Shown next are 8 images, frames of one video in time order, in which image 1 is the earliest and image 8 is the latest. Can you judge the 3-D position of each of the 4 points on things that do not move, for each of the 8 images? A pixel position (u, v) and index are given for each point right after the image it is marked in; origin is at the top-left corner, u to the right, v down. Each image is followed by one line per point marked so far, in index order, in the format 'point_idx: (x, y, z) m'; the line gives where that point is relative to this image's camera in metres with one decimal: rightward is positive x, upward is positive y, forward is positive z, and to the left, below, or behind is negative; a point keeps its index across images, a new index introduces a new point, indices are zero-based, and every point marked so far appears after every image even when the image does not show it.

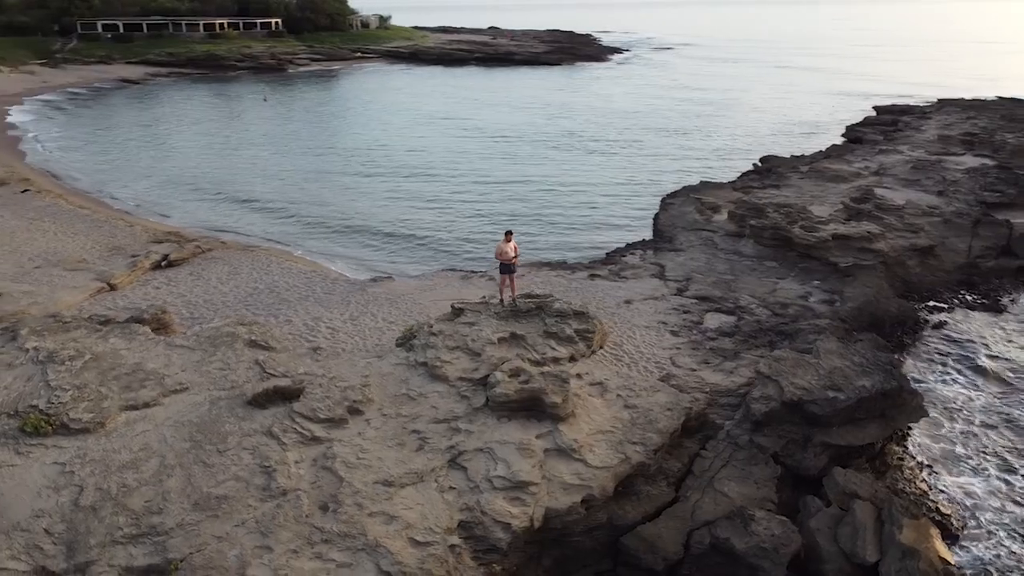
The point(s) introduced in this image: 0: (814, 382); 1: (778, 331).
0: (+4.2, -1.3, +11.7) m
1: (+4.9, -0.8, +15.7) m
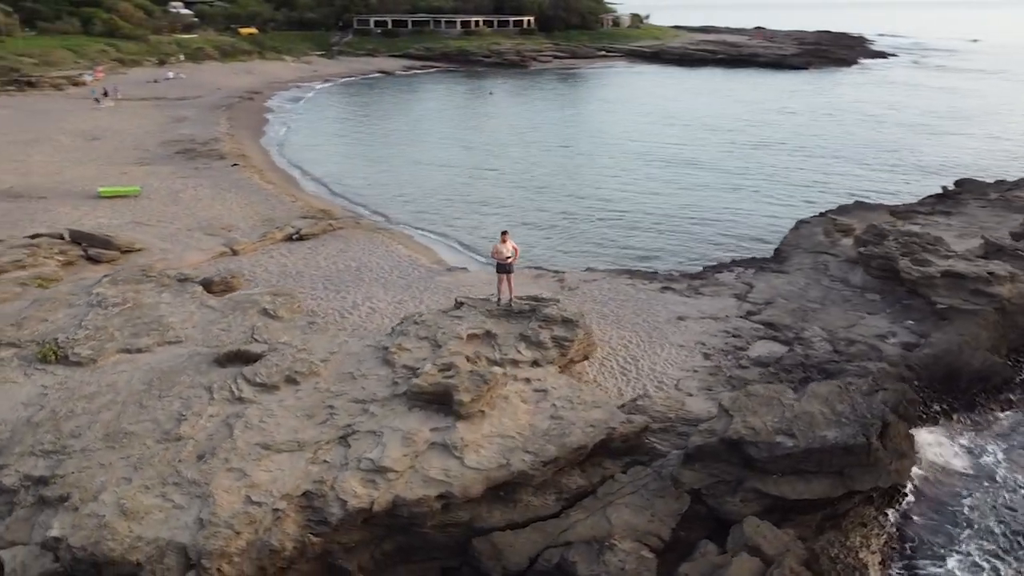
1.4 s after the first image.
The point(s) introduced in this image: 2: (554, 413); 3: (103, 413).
0: (+3.3, -1.8, +10.8) m
1: (+5.3, -1.4, +14.4) m
2: (+0.6, -1.7, +11.0) m
3: (-5.1, -1.6, +10.3) m
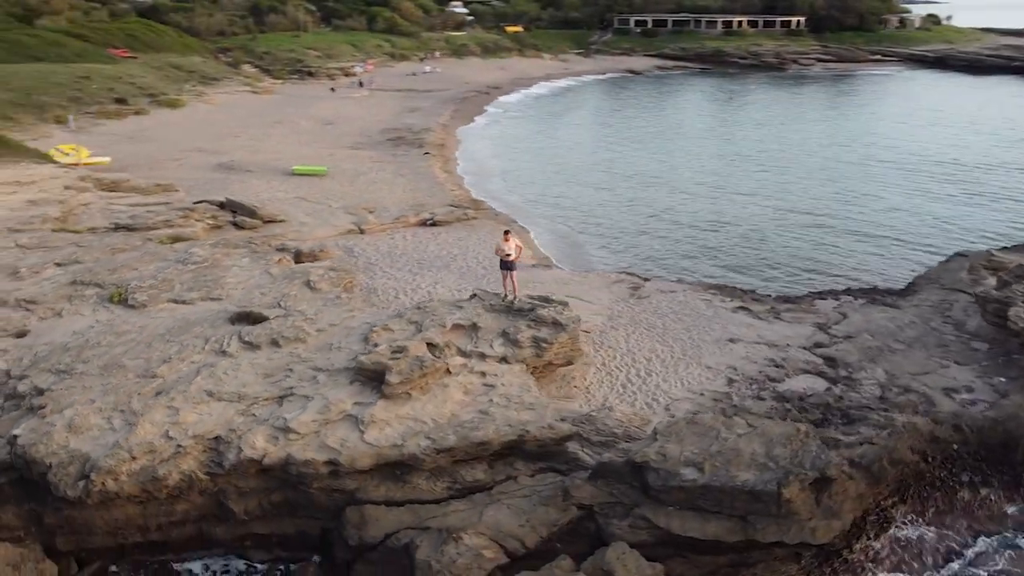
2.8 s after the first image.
0: (+2.1, -2.0, +10.2) m
1: (+5.2, -2.0, +13.0) m
2: (-0.4, -1.7, +11.3) m
3: (-5.9, -0.9, +12.5) m
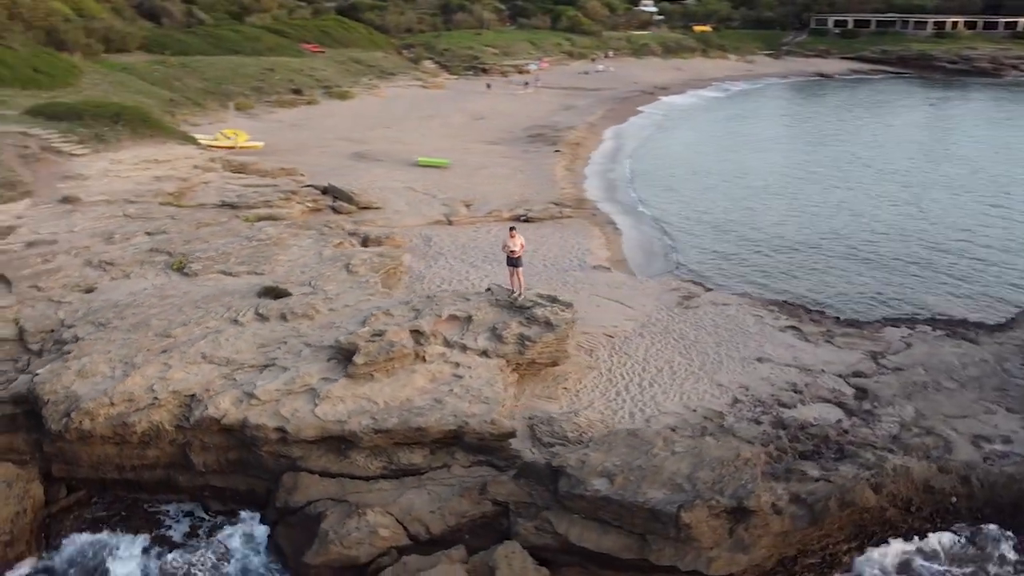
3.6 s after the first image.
0: (+1.1, -2.1, +10.0) m
1: (+4.7, -2.3, +12.0) m
2: (-1.0, -1.5, +11.7) m
3: (-6.1, -0.4, +14.0) m
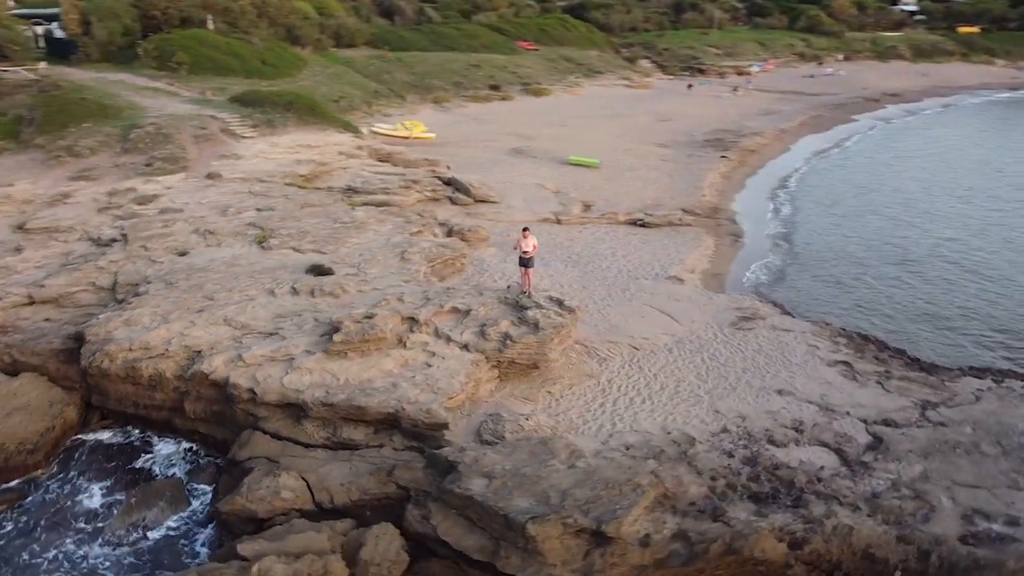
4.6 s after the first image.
0: (-0.2, -2.2, +10.1) m
1: (+3.8, -2.7, +11.0) m
2: (-1.7, -1.4, +12.3) m
3: (-5.7, +0.3, +16.0) m
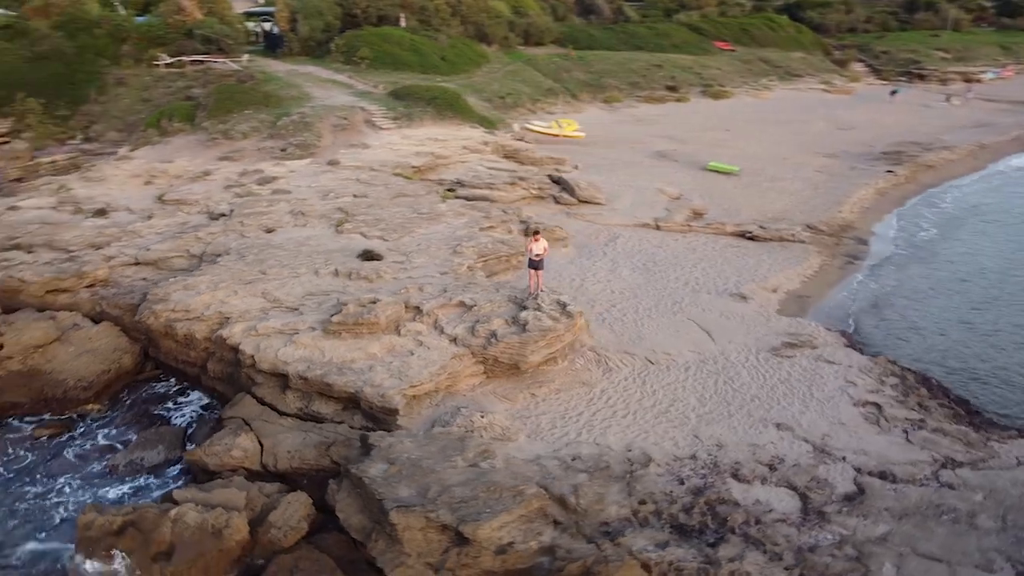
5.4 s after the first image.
0: (-1.4, -2.1, +10.5) m
1: (+2.6, -3.0, +10.3) m
2: (-2.2, -1.2, +13.0) m
3: (-4.8, +0.8, +17.6) m
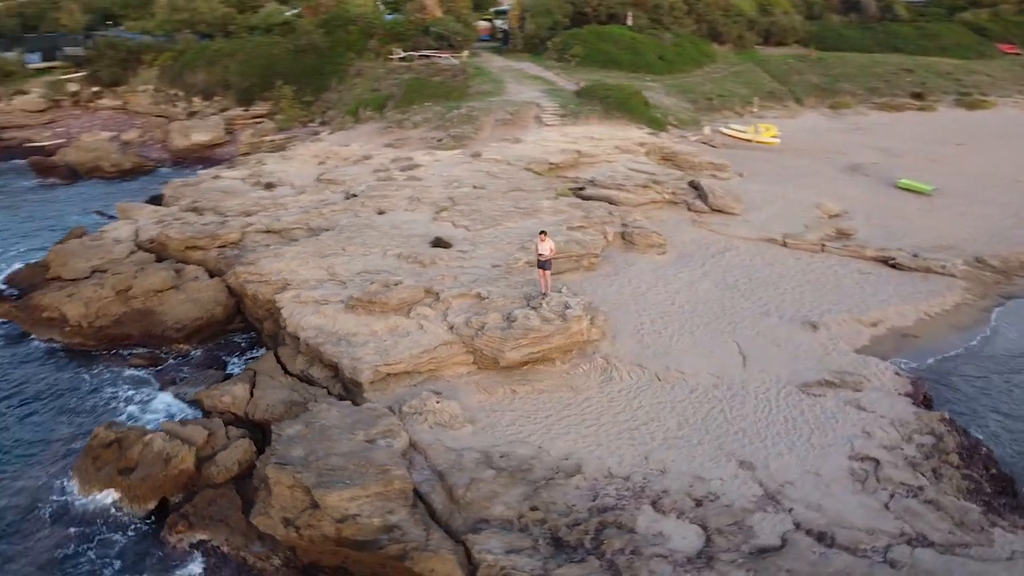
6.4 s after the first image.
0: (-2.6, -1.8, +11.4) m
1: (+1.0, -3.2, +9.9) m
2: (-2.4, -0.9, +14.0) m
3: (-3.2, +1.3, +19.2) m
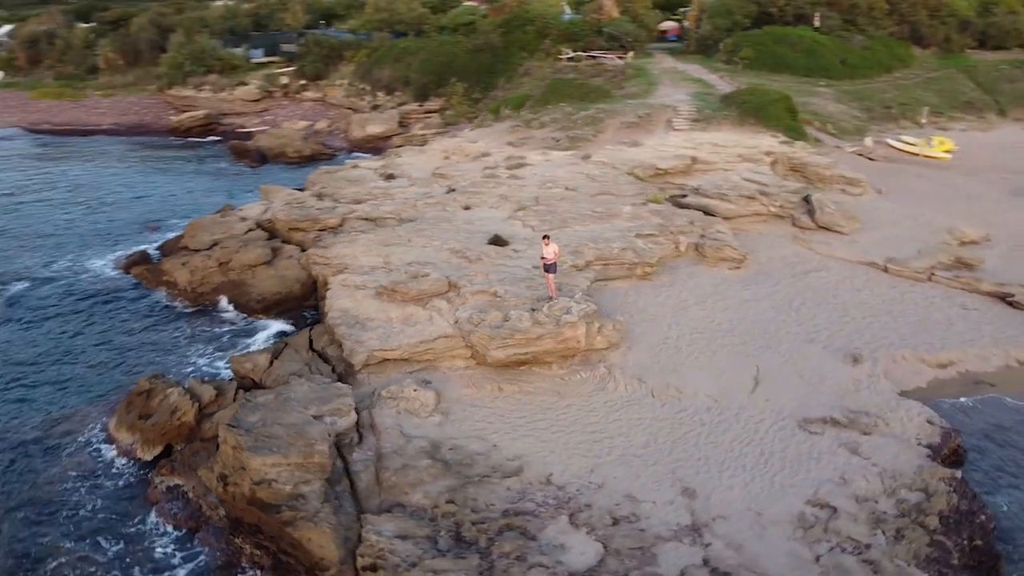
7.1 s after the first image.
0: (-3.3, -1.6, +12.5) m
1: (-0.4, -3.2, +10.1) m
2: (-2.4, -0.7, +14.9) m
3: (-1.6, +1.5, +20.1) m
